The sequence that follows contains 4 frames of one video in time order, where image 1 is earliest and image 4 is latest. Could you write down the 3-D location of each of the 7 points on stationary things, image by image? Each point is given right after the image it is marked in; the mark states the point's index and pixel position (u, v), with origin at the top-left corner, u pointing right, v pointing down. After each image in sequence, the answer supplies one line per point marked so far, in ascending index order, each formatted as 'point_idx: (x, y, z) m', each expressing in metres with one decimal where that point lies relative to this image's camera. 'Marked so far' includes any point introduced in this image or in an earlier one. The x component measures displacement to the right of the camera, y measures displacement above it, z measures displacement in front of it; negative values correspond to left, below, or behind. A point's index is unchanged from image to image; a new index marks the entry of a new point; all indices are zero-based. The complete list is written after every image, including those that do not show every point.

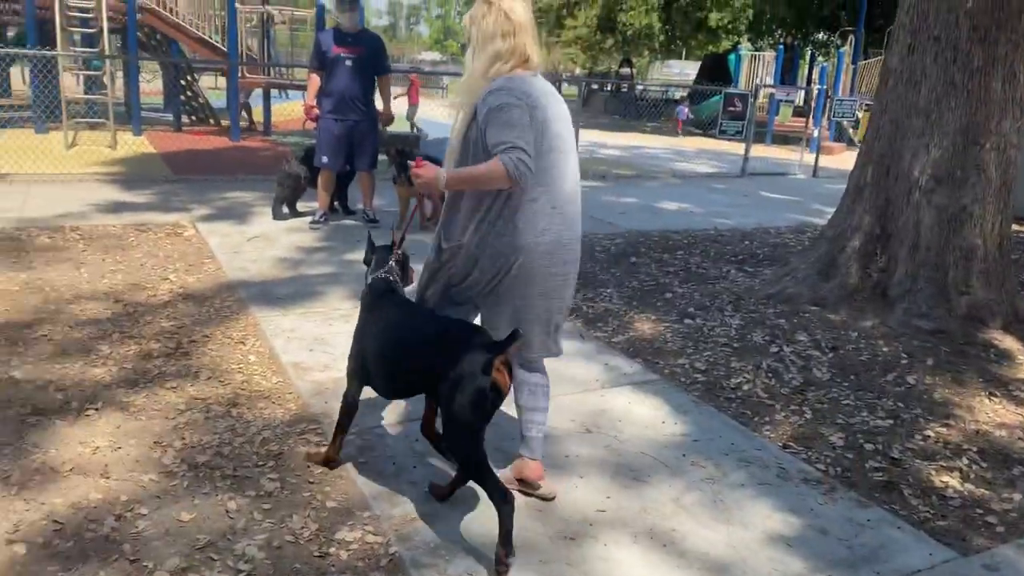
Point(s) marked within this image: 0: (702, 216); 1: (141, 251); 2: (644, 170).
0: (+1.9, +0.7, +8.5) m
1: (-2.7, +0.3, +6.2) m
2: (+1.9, +1.7, +12.3) m
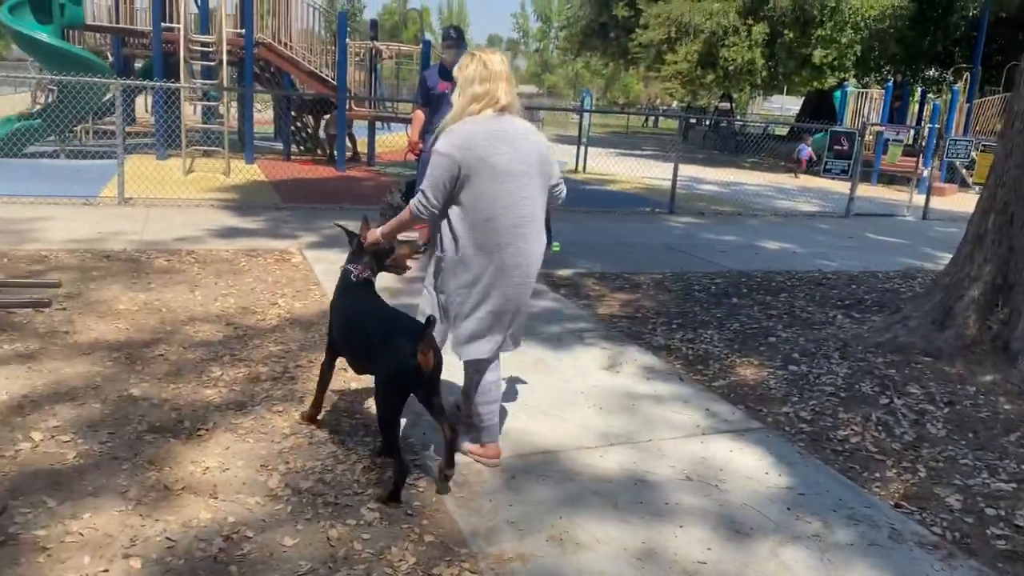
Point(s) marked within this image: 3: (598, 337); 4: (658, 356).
0: (+2.8, +0.3, +8.2) m
1: (-2.0, +0.1, +6.4) m
2: (+3.3, +1.1, +12.1) m
3: (+0.5, -0.3, +5.1) m
4: (+0.8, -0.4, +4.8) m
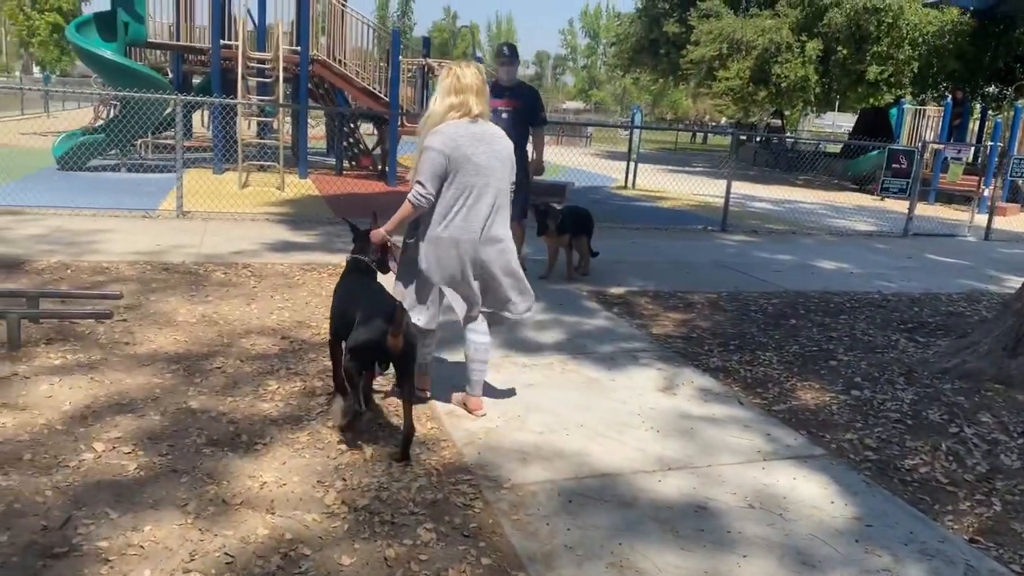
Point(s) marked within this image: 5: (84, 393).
0: (+3.3, +0.1, +8.0) m
1: (-1.6, 0.0, +6.5) m
2: (+4.0, +0.9, +11.9) m
3: (+0.8, -0.4, +5.0) m
4: (+1.1, -0.5, +4.7) m
5: (-2.1, -0.5, +4.1) m
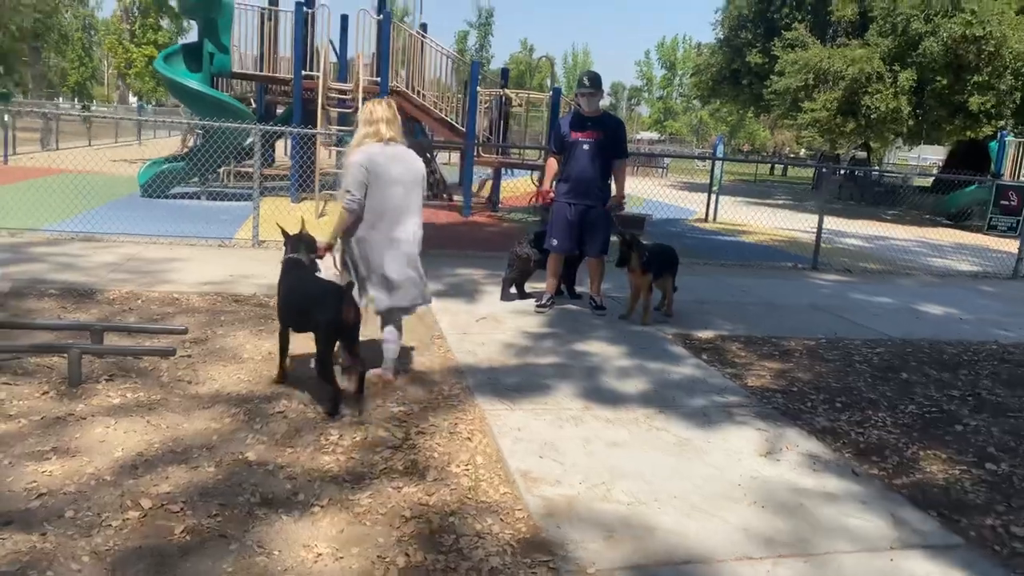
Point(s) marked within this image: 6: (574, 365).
0: (+4.0, -0.3, +7.3) m
1: (-1.0, -0.3, +6.2) m
2: (+5.1, +0.3, +11.1) m
3: (+1.3, -0.7, +4.5) m
4: (+1.6, -0.8, +4.2) m
5: (-1.7, -0.7, +3.9) m
6: (+0.4, -0.5, +5.3) m
